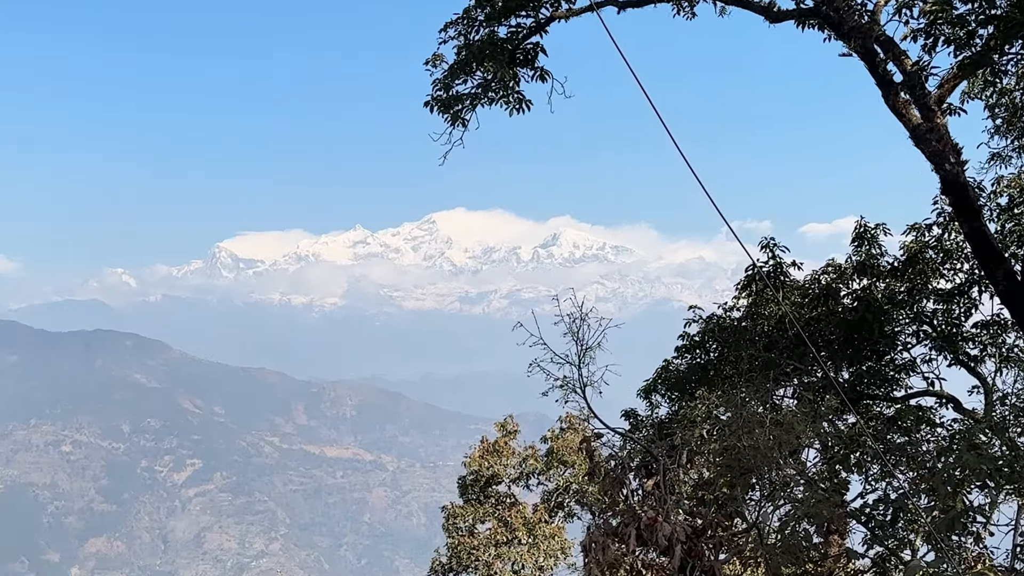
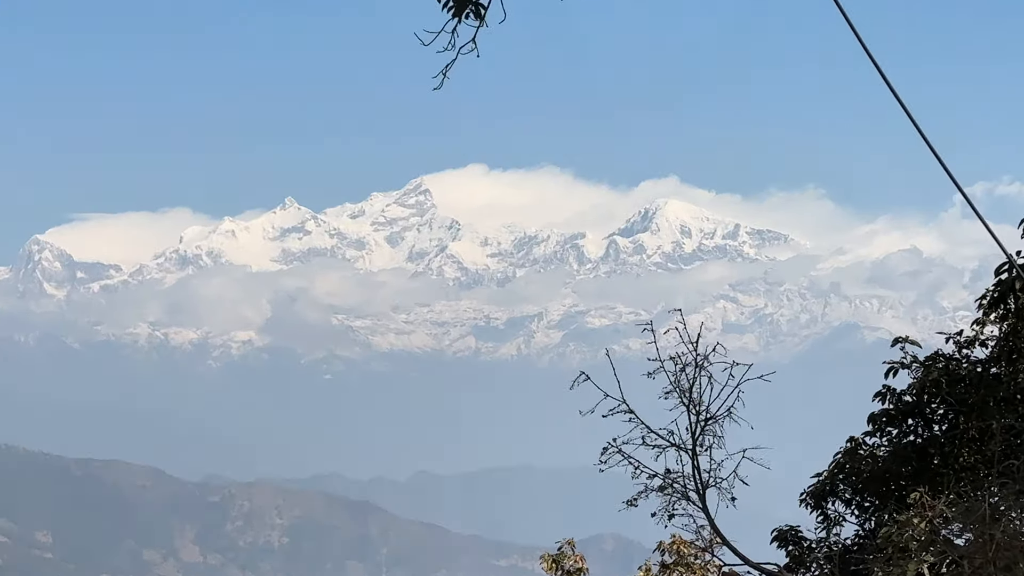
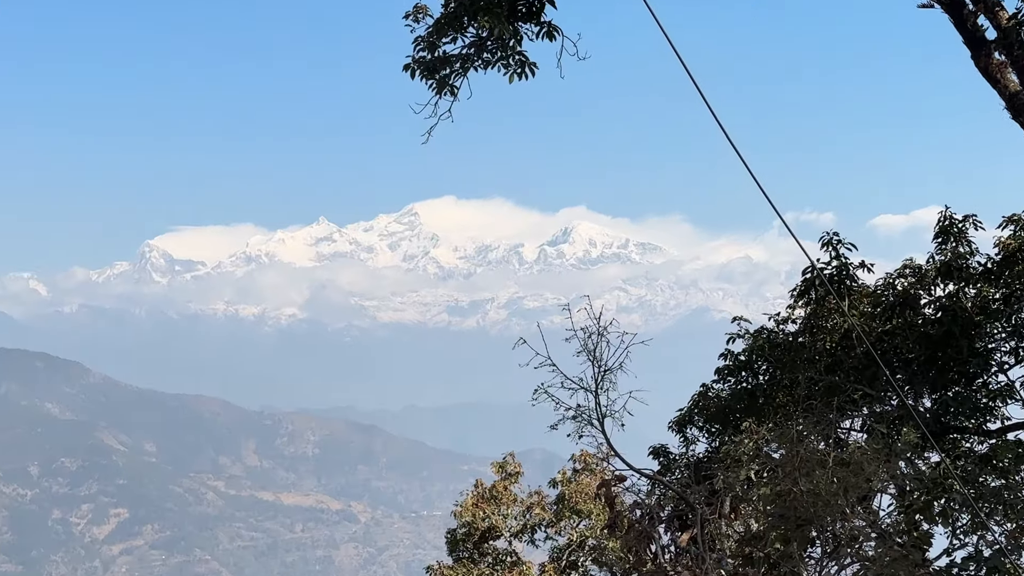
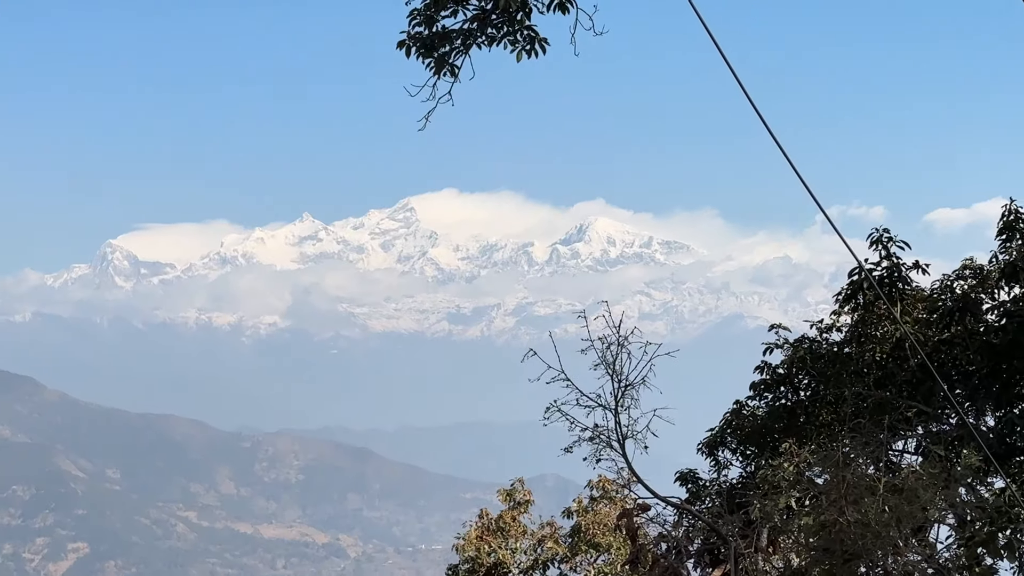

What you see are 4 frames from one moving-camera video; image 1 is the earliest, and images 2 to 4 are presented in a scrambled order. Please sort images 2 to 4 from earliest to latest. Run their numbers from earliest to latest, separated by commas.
3, 4, 2
